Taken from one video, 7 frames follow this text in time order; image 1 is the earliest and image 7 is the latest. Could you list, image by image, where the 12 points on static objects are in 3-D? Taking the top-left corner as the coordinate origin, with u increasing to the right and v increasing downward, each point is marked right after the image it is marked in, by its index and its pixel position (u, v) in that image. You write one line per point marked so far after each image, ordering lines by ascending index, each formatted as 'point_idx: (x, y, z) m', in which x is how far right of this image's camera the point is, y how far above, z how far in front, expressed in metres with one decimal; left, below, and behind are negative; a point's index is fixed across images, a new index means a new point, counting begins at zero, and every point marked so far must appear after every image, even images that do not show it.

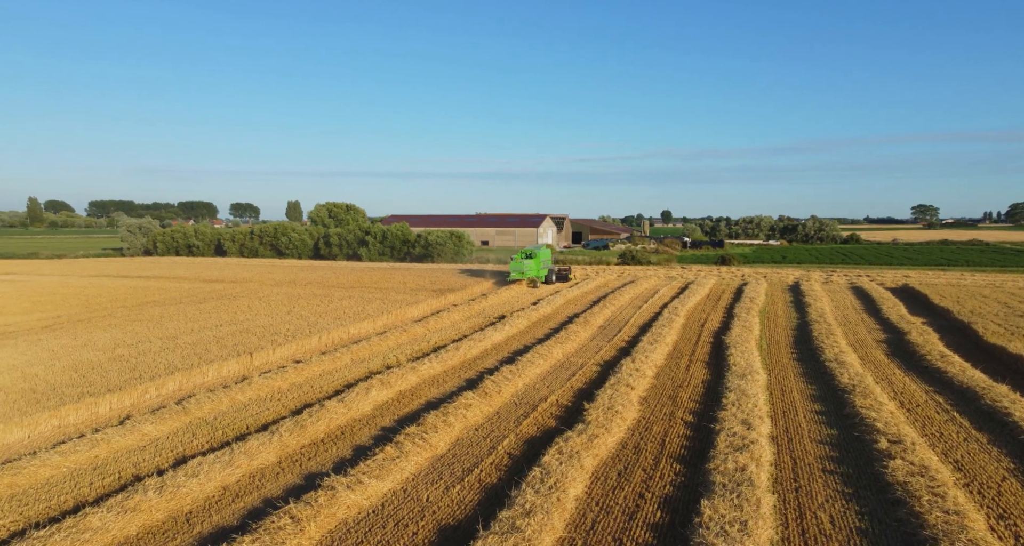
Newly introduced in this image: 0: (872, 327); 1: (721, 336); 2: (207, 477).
0: (+10.8, -1.6, +18.7) m
1: (+5.6, -1.7, +16.9) m
2: (-3.3, -2.2, +6.8) m
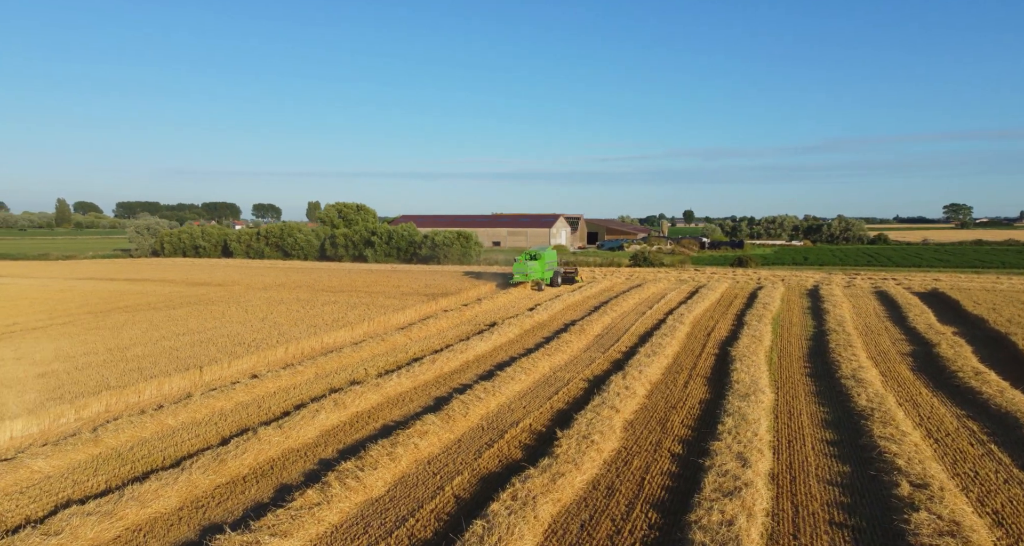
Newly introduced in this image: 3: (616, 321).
0: (+10.5, -1.8, +17.1) m
1: (+5.3, -1.9, +15.5) m
2: (-4.0, -2.4, +5.7) m
3: (+3.2, -1.5, +18.9) m
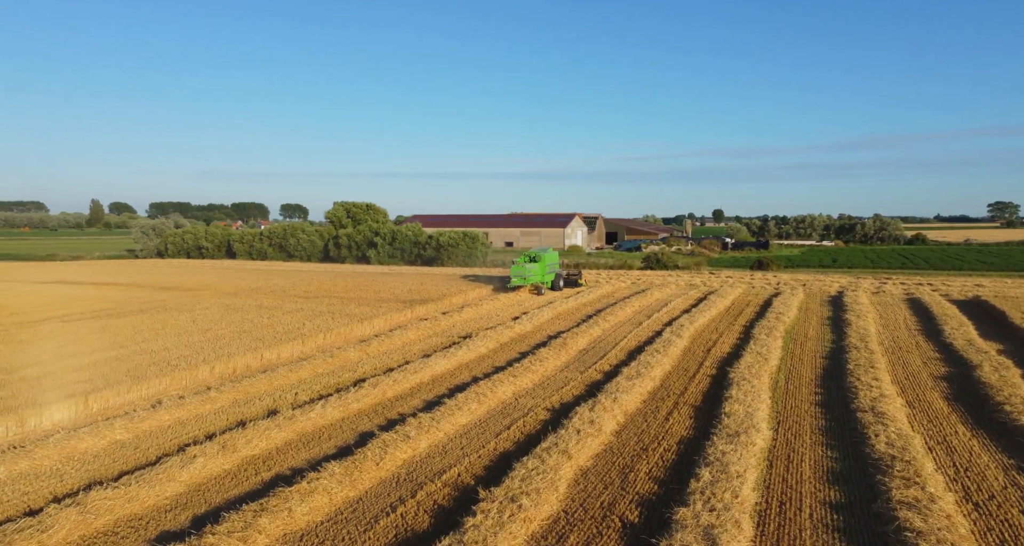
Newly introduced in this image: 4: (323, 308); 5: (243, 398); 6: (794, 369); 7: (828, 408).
0: (+9.8, -2.0, +14.8) m
1: (+4.6, -2.1, +13.4) m
2: (-5.1, -2.5, +4.0) m
3: (+2.6, -1.7, +16.9) m
4: (-5.5, -1.0, +18.2) m
5: (-4.5, -2.1, +10.4) m
6: (+6.1, -2.1, +13.6) m
7: (+5.6, -2.4, +11.0) m
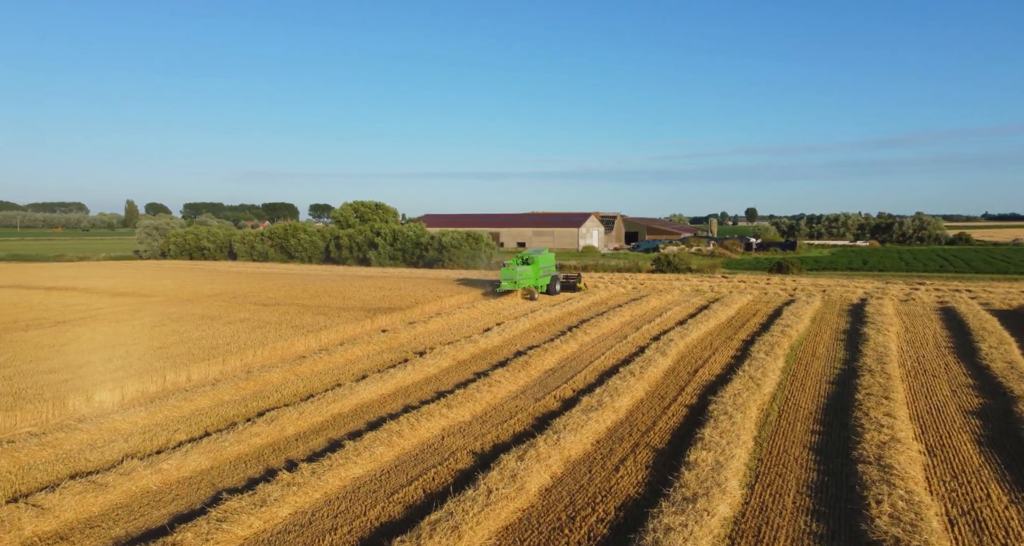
0: (+8.8, -2.2, +12.4) m
1: (+3.5, -2.2, +11.3) m
2: (-6.6, -2.7, +2.3) m
3: (+1.7, -1.9, +14.9) m
4: (-6.3, -1.2, +16.5) m
5: (-5.6, -2.3, +8.7) m
6: (+5.1, -2.3, +11.4) m
7: (+4.4, -2.6, +8.8) m
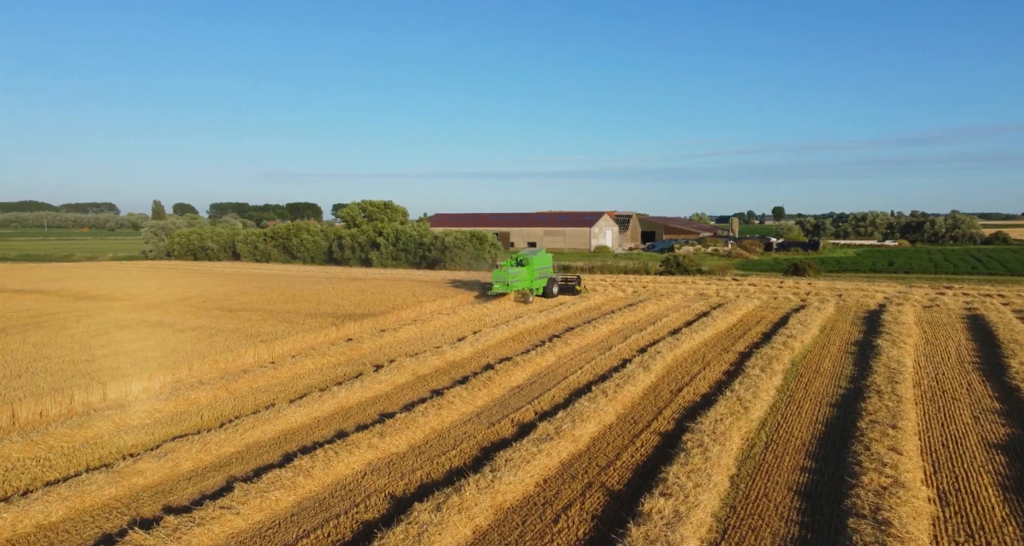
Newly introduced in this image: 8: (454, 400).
0: (+8.1, -2.3, +10.8) m
1: (+2.8, -2.4, +9.8) m
2: (-7.7, -2.8, +1.2) m
3: (+1.1, -2.0, +13.5) m
4: (-6.9, -1.3, +15.4) m
5: (-6.5, -2.4, +7.6) m
6: (+4.3, -2.4, +9.9) m
7: (+3.5, -2.7, +7.4) m
8: (-1.0, -2.2, +10.8) m
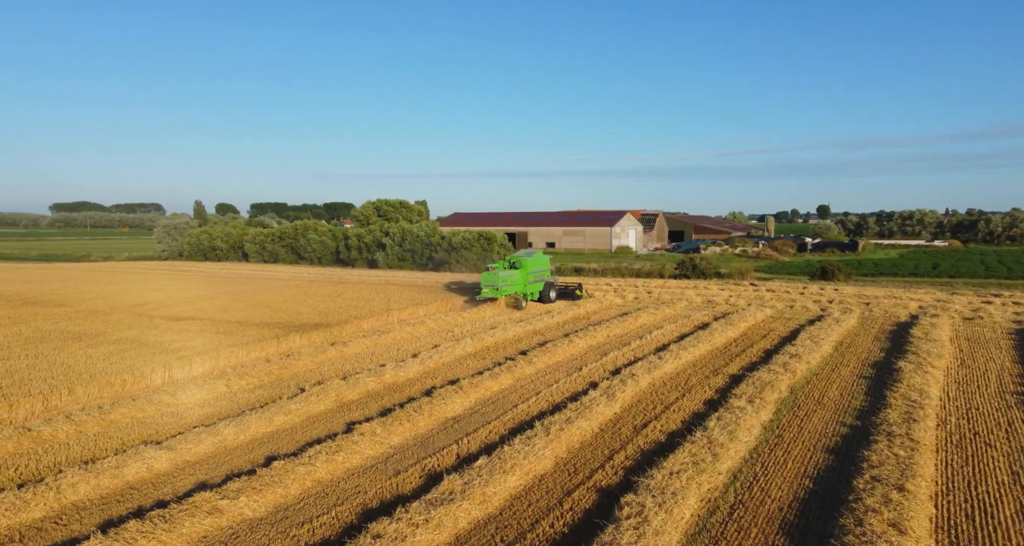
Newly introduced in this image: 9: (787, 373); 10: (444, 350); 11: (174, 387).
0: (+6.9, -2.5, +8.5) m
1: (+1.6, -2.6, +7.9) m
2: (-9.4, -3.0, -0.1) m
3: (+0.1, -2.2, +11.6) m
4: (-7.8, -1.4, +14.0) m
5: (-7.8, -2.6, +6.1) m
6: (+3.1, -2.6, +7.8) m
7: (+2.2, -2.9, +5.4) m
8: (-2.1, -2.4, +9.0) m
9: (+5.3, -1.9, +12.0) m
10: (-1.5, -1.7, +14.2) m
11: (-5.9, -2.0, +11.0) m
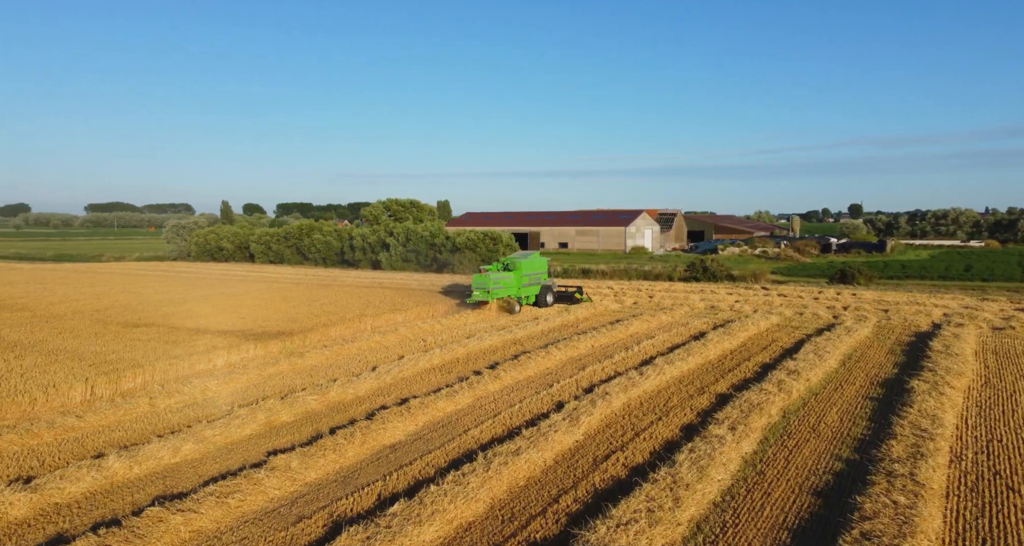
0: (+6.1, -2.6, +7.0) m
1: (+0.7, -2.7, +6.6) m
2: (-10.5, -3.1, -0.9) m
3: (-0.6, -2.3, +10.4) m
4: (-8.4, -1.5, +13.1) m
5: (-8.7, -2.7, +5.2) m
6: (+2.2, -2.7, +6.5) m
7: (+1.2, -3.0, +4.1) m
8: (-2.9, -2.5, +7.9) m
9: (+4.6, -2.0, +10.6) m
10: (-2.1, -1.9, +13.1) m
11: (-6.6, -2.1, +10.0) m
